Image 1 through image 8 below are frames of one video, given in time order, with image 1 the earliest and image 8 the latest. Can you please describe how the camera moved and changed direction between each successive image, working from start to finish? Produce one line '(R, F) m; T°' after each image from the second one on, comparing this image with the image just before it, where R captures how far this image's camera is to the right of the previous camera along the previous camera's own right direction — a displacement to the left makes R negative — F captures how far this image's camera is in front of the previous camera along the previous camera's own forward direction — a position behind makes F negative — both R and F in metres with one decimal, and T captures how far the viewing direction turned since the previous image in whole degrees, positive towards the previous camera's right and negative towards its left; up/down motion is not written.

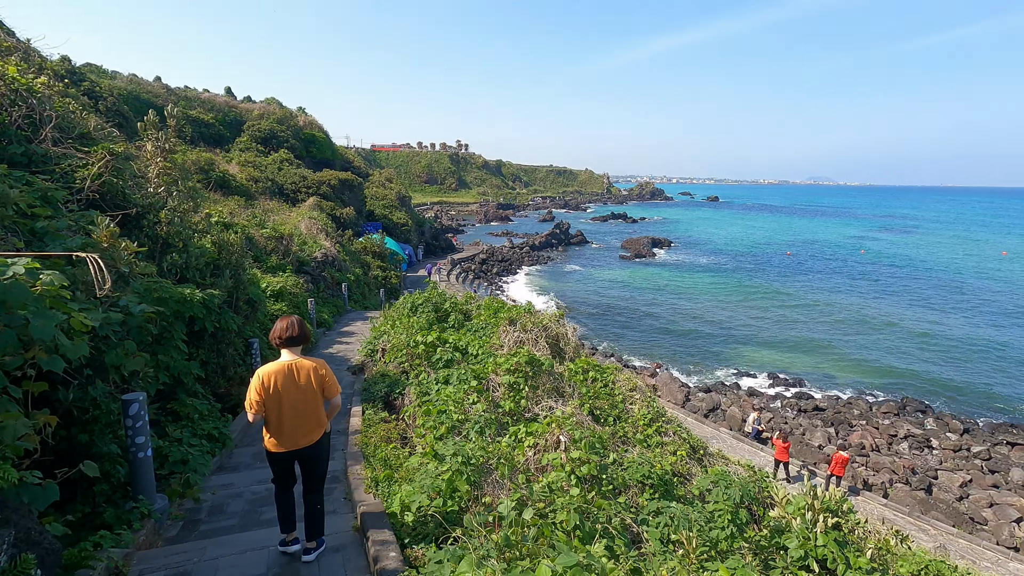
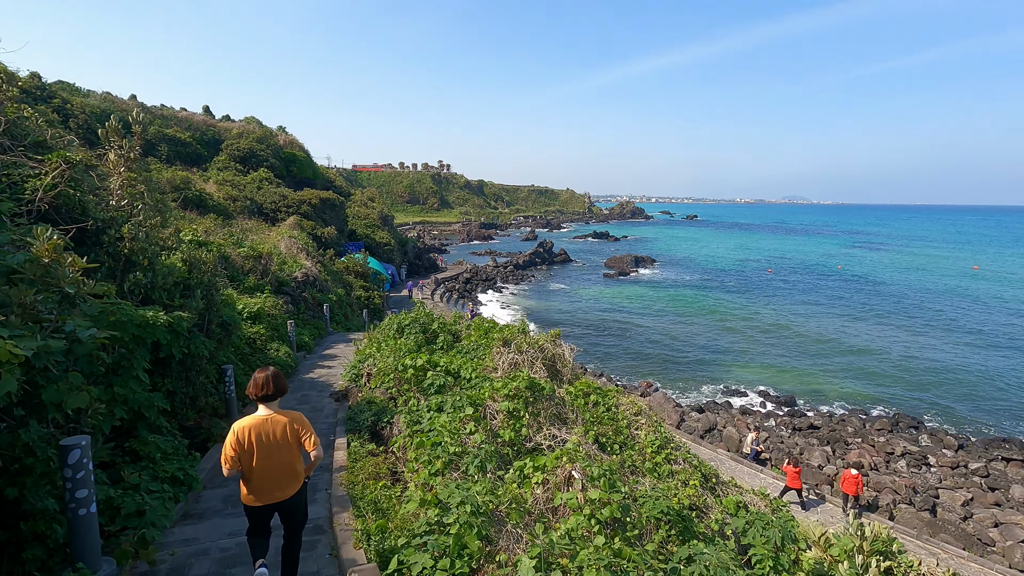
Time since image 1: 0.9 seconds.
(-0.2, +0.5) m; +2°
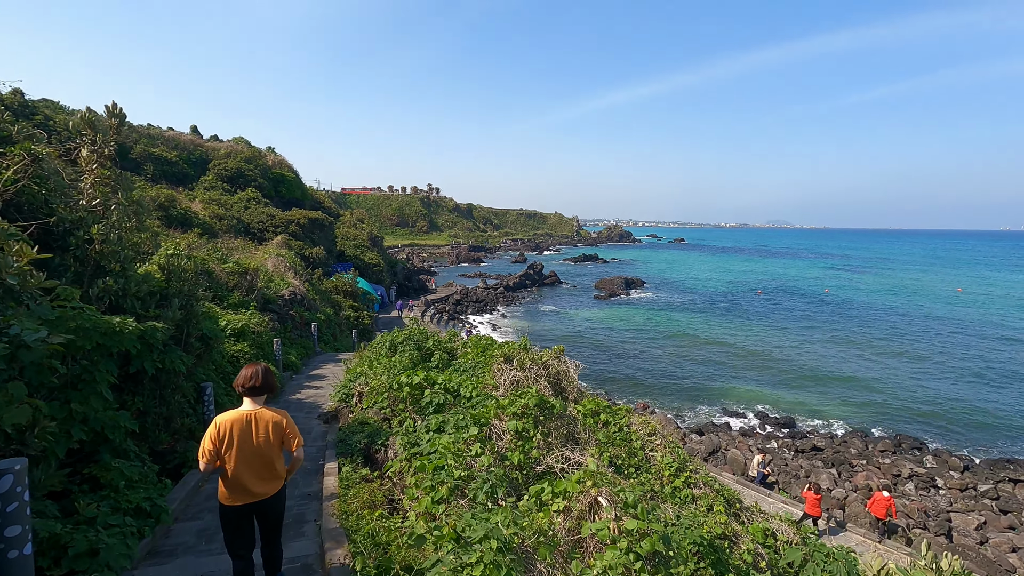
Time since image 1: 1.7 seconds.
(-0.2, +0.5) m; +1°
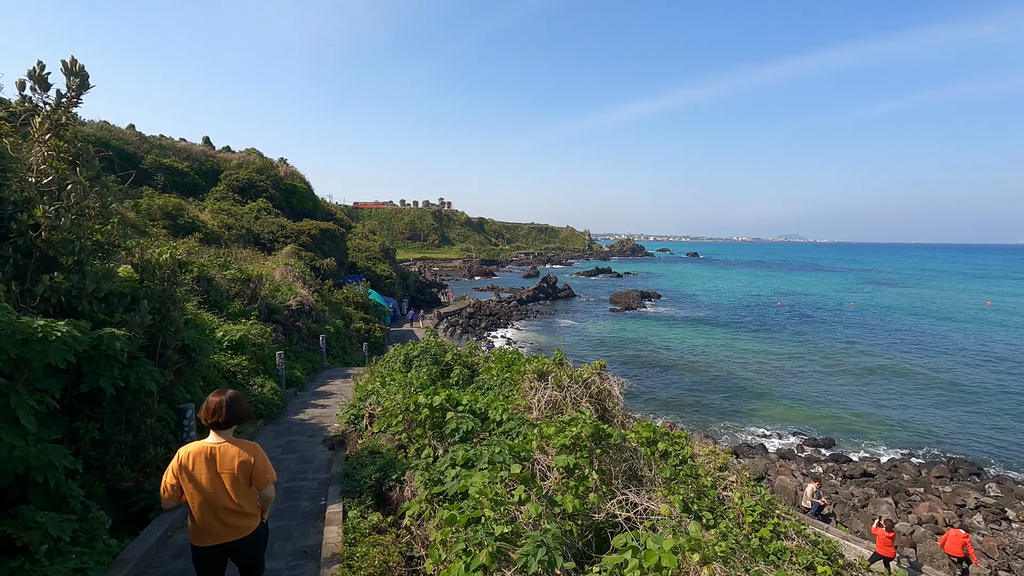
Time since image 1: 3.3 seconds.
(-0.4, +1.2) m; -1°
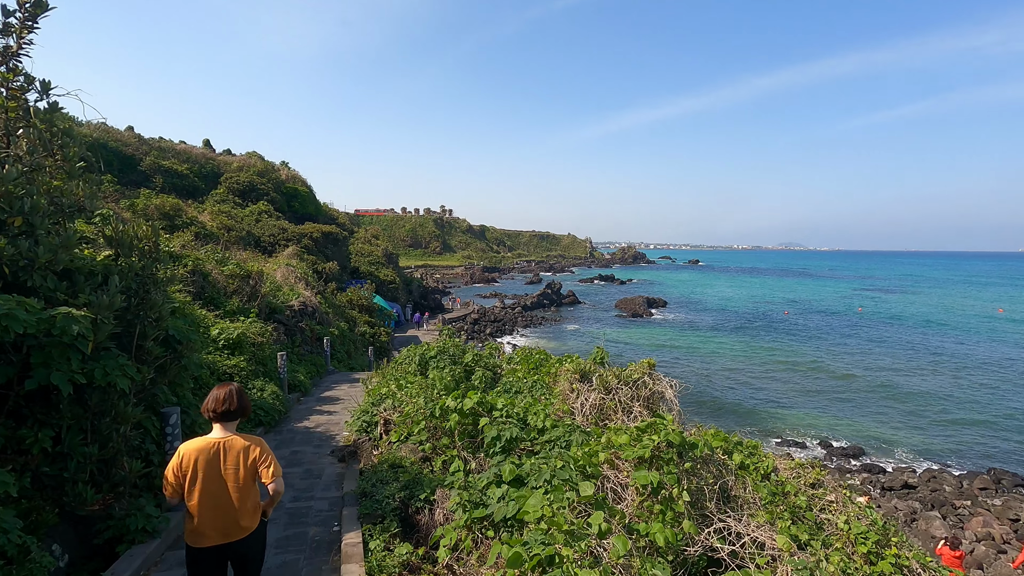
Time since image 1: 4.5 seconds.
(-0.5, +0.9) m; 0°
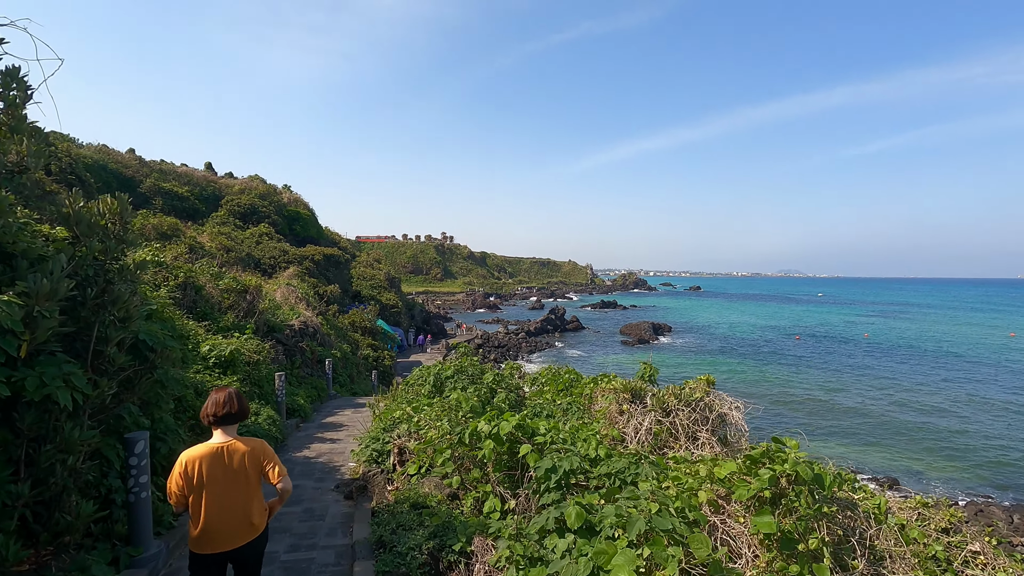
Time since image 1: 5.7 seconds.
(-0.4, +0.9) m; 0°
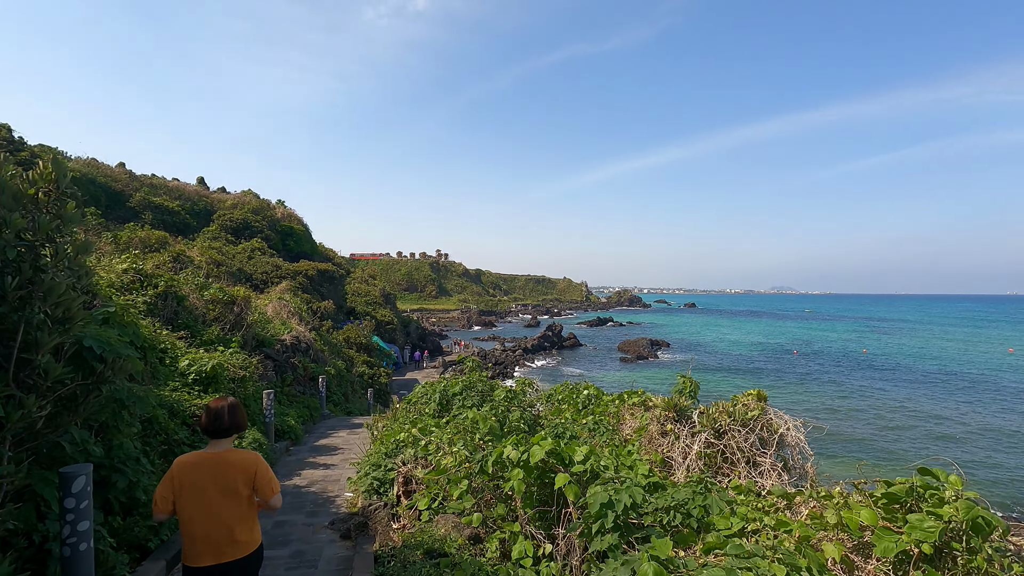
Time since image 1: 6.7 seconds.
(-0.3, +0.7) m; +1°
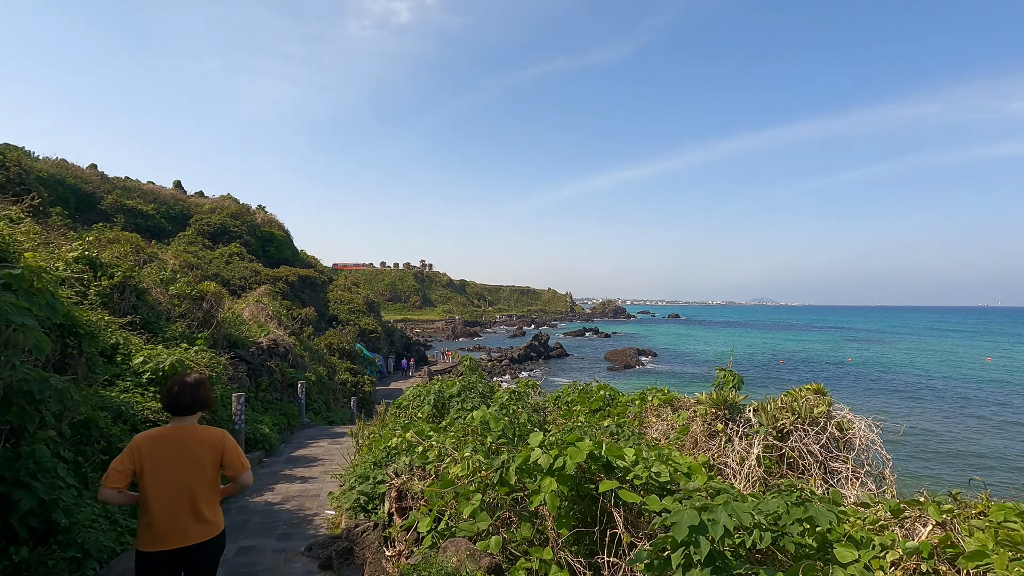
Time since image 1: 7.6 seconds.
(-0.3, +0.8) m; +2°
